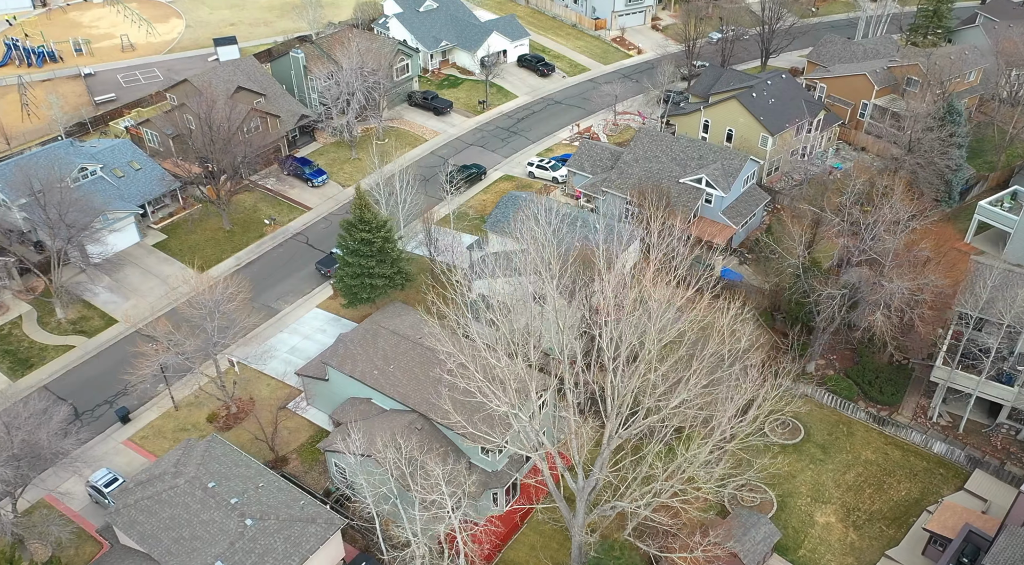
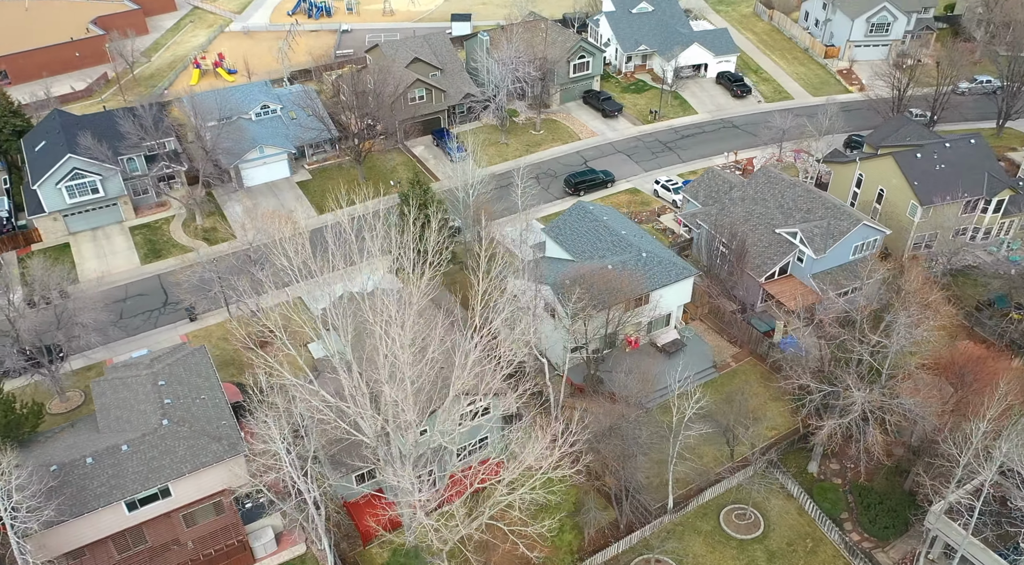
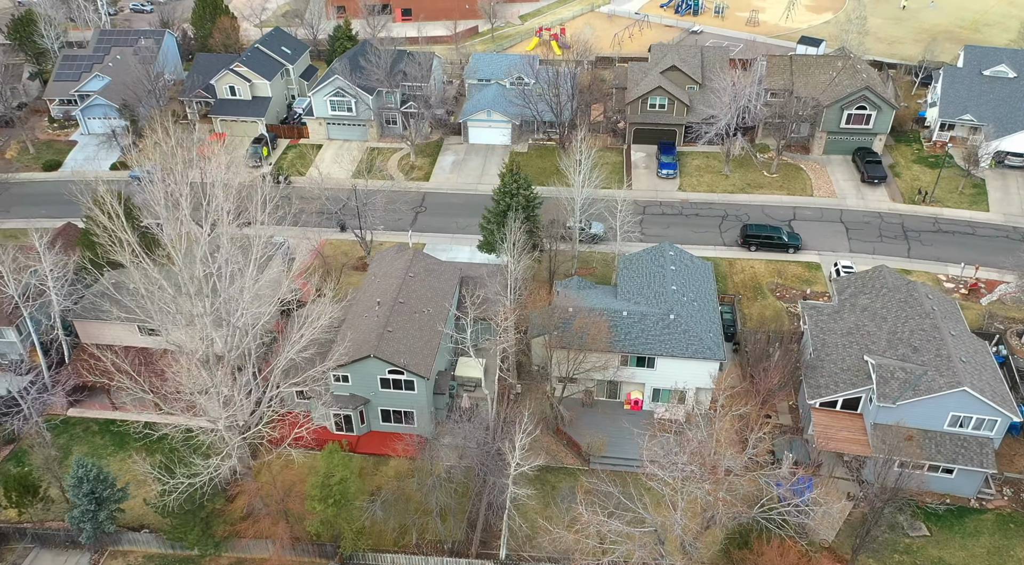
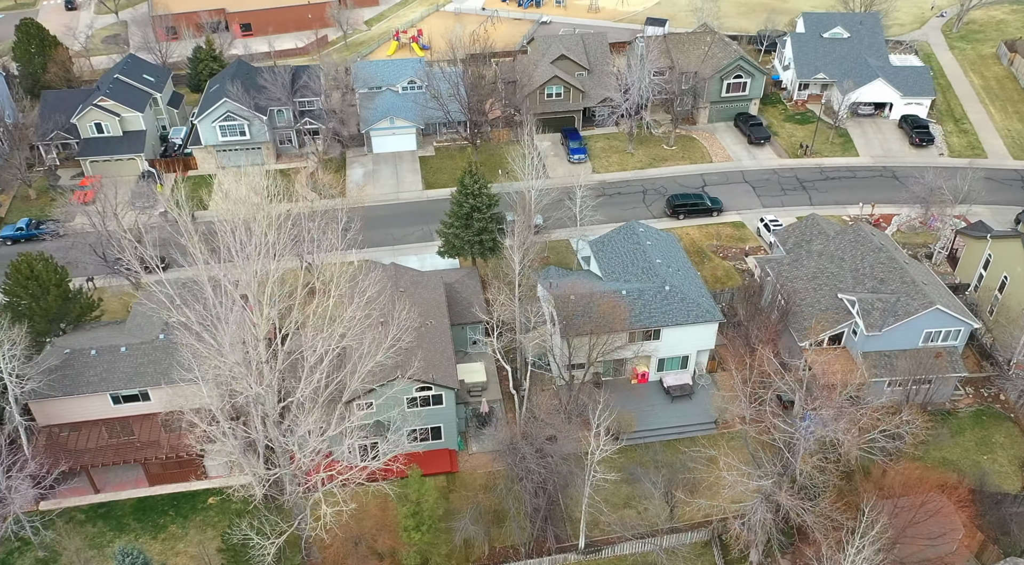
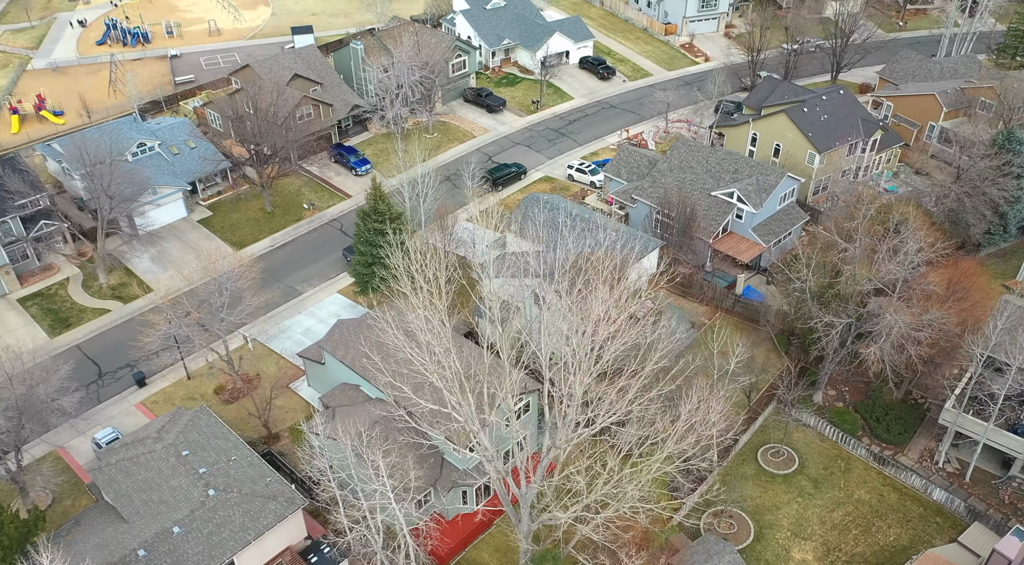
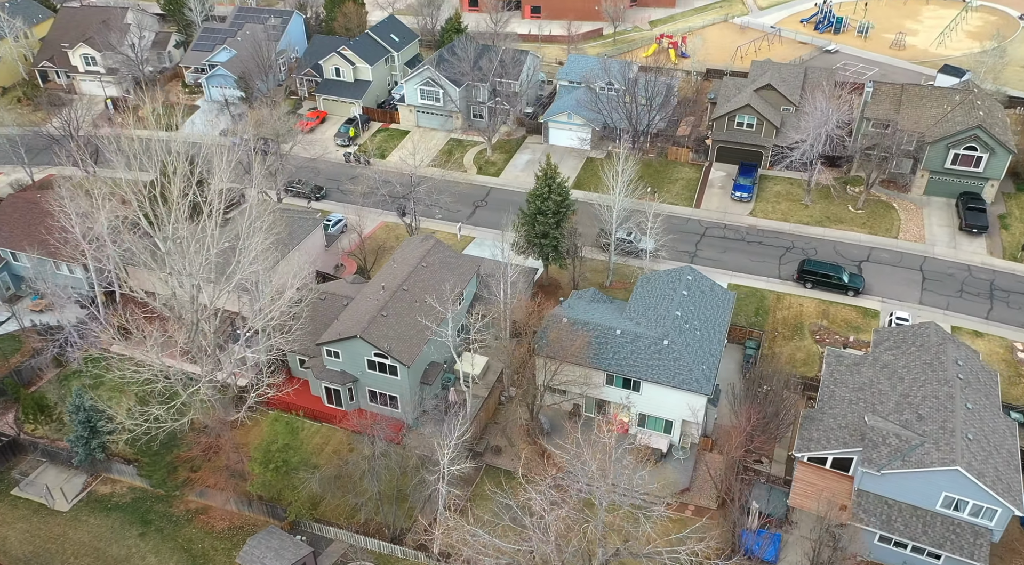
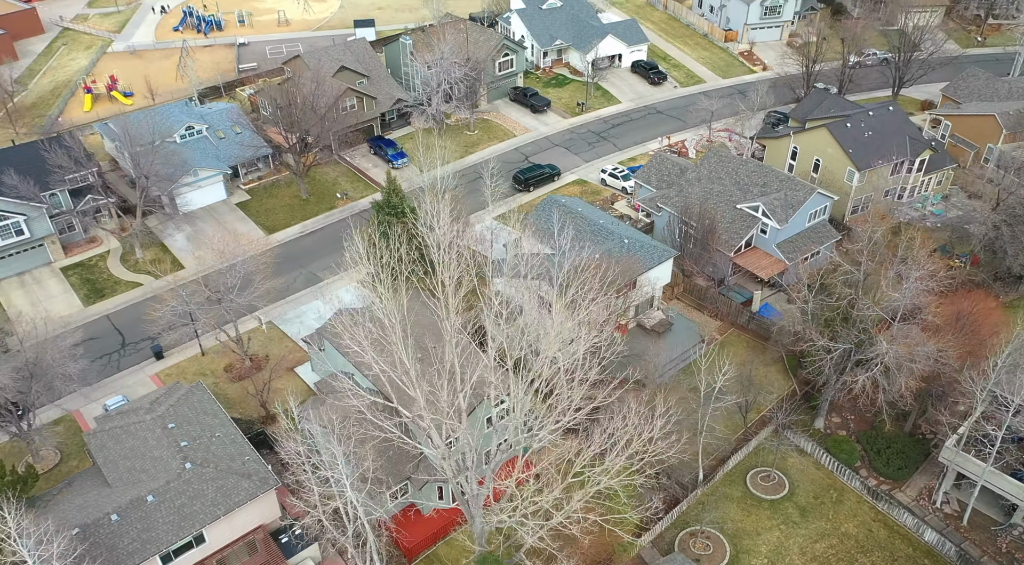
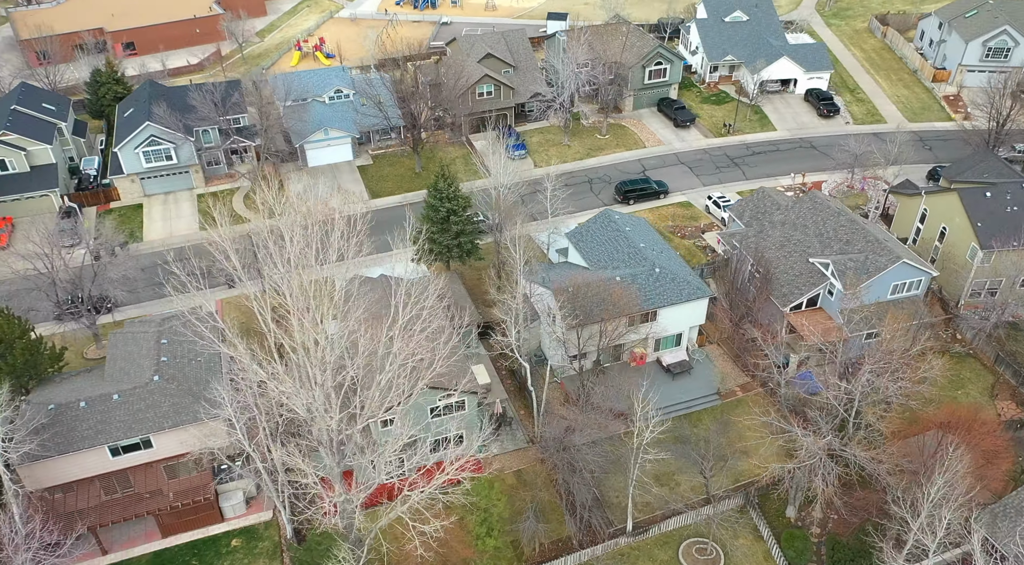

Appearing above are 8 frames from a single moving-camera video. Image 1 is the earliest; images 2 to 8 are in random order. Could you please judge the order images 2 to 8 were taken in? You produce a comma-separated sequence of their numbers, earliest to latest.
5, 7, 2, 8, 4, 3, 6
